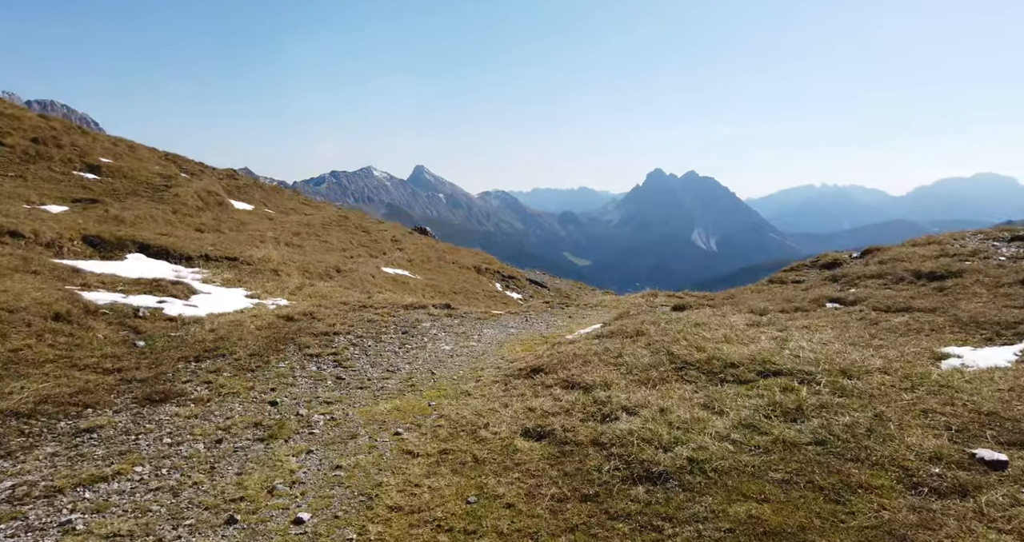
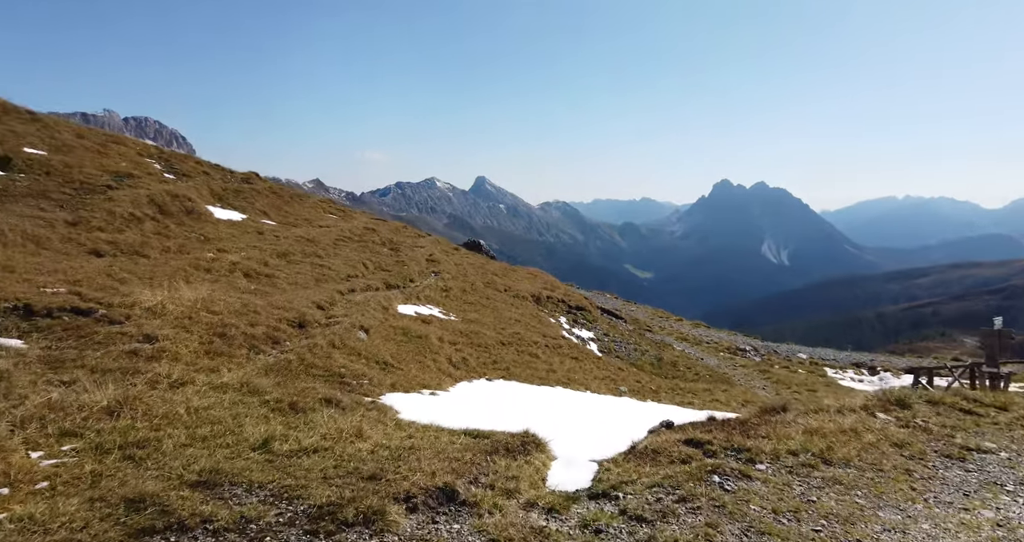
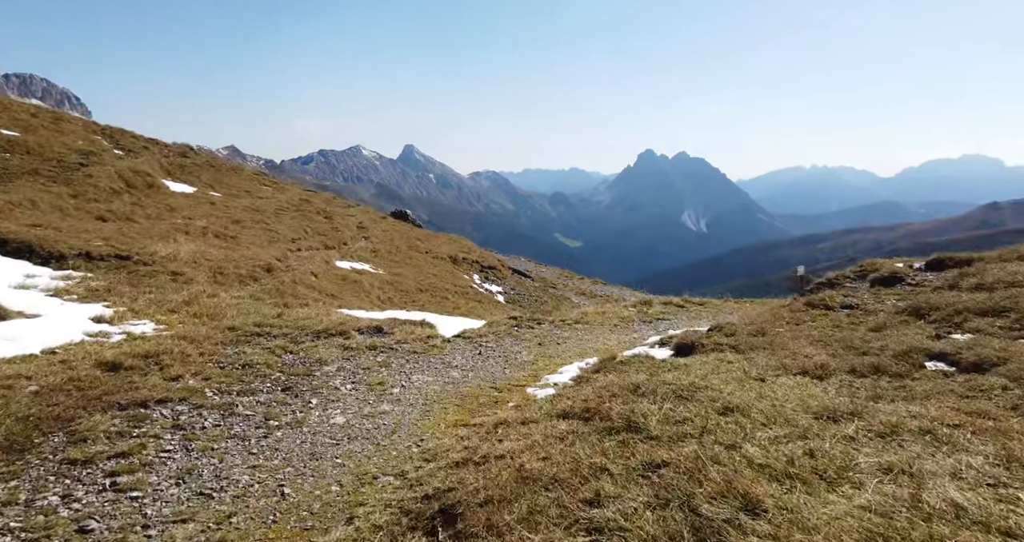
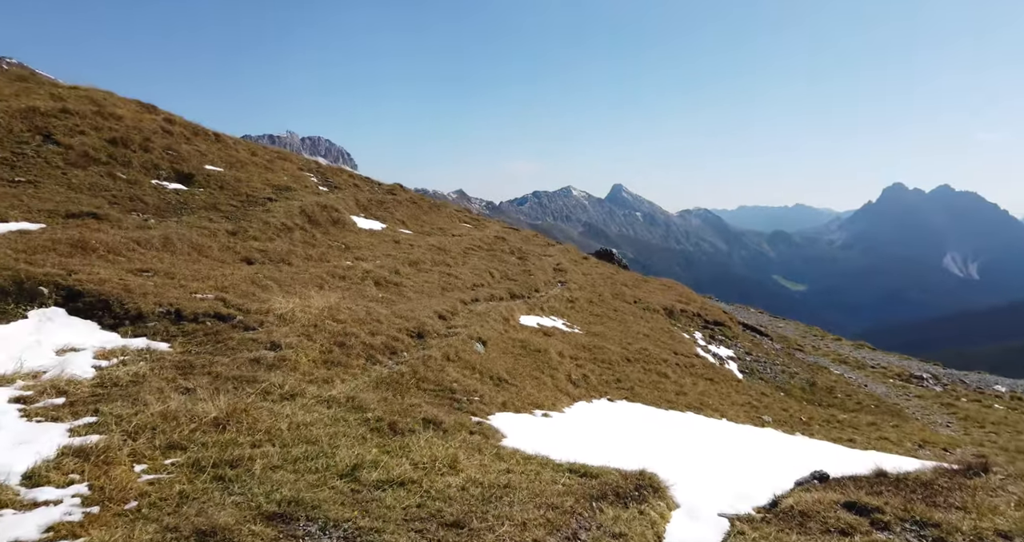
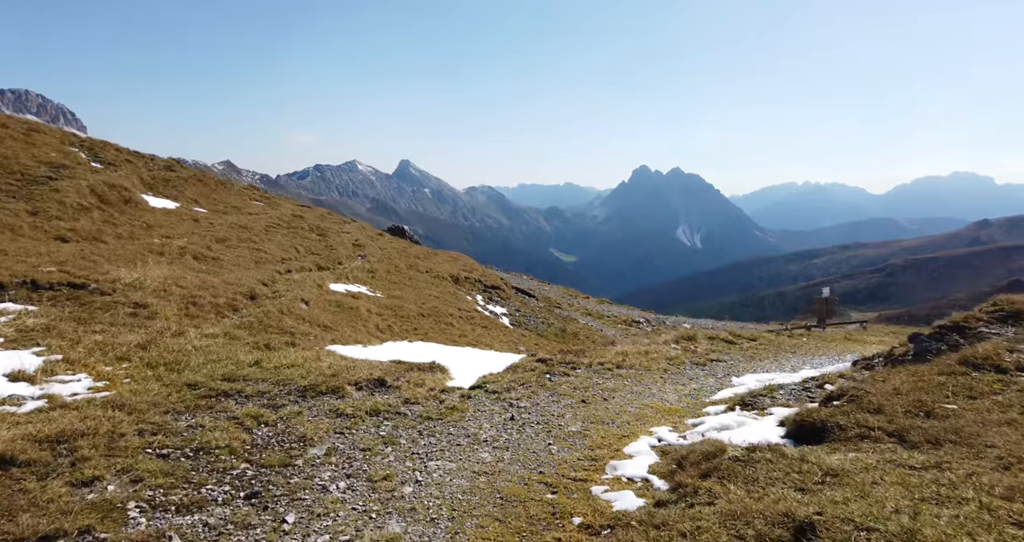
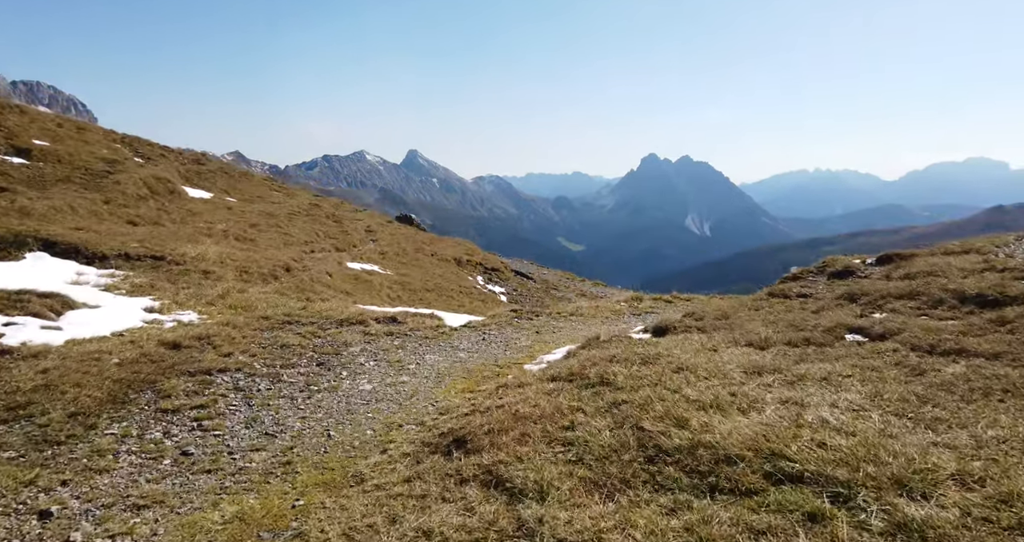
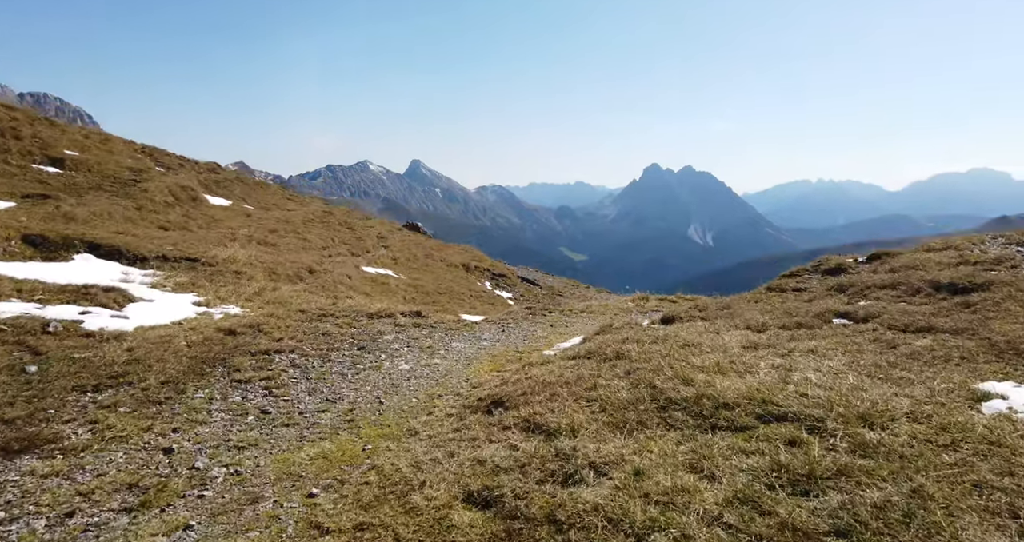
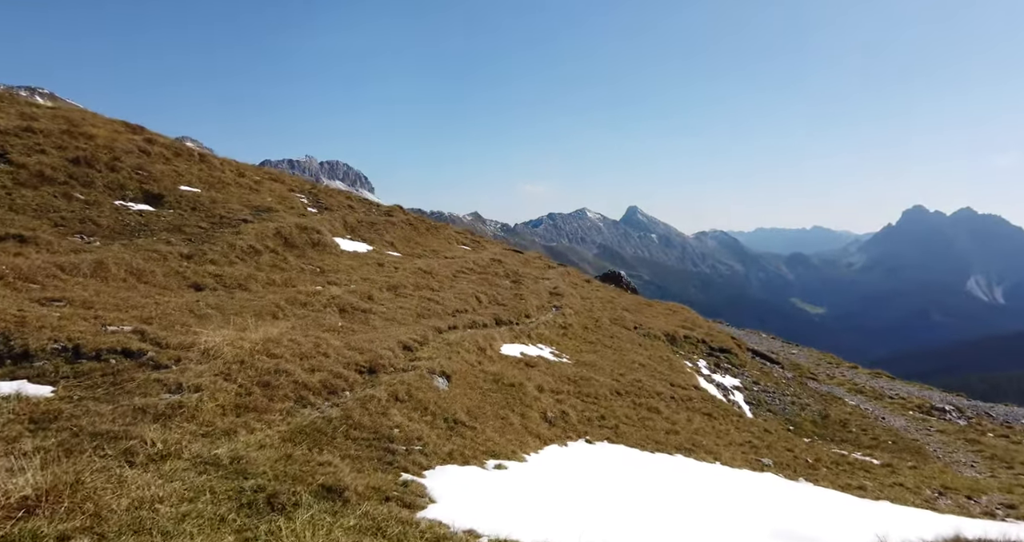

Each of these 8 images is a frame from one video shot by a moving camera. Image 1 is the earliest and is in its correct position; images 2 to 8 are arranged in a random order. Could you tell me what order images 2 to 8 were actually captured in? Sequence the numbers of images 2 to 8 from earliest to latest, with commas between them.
7, 6, 3, 5, 2, 4, 8
